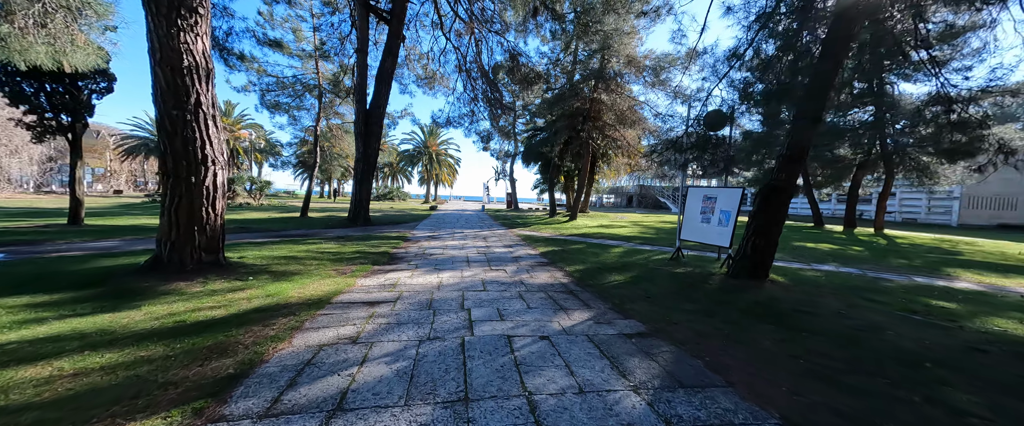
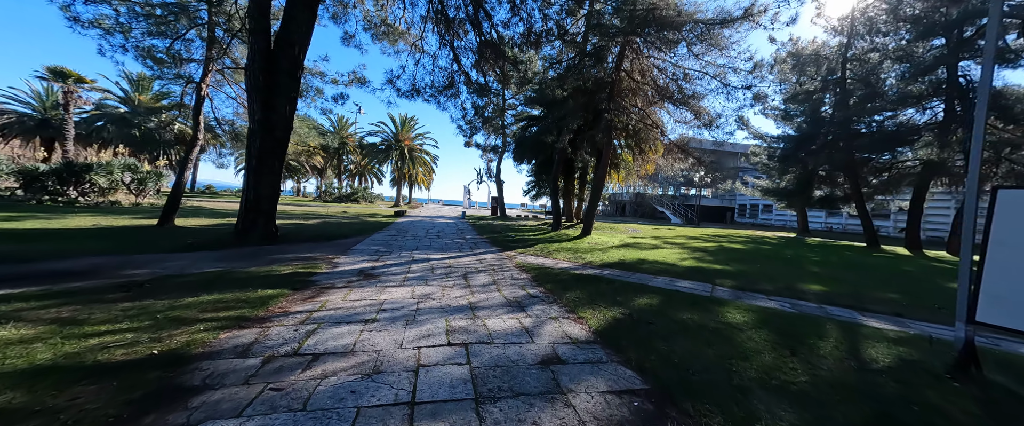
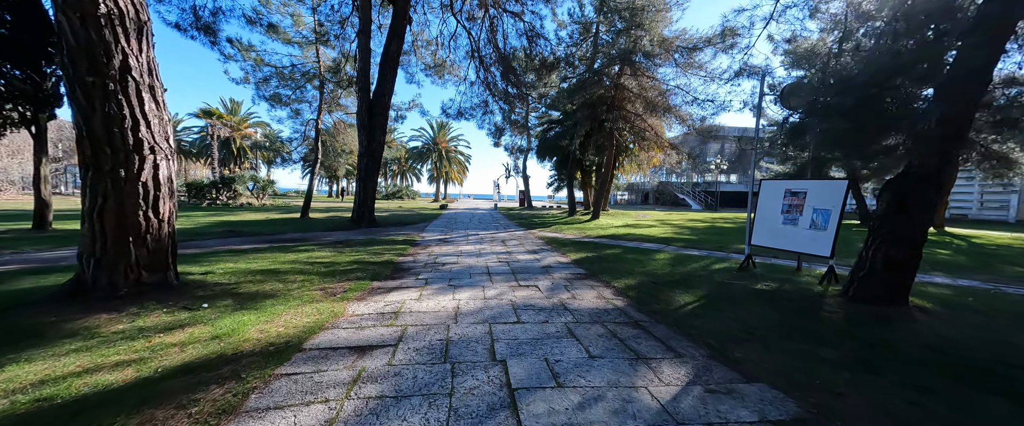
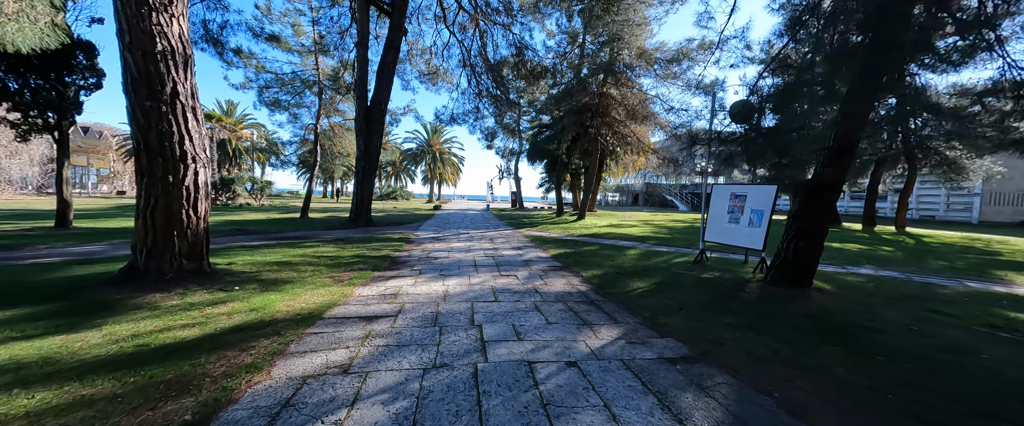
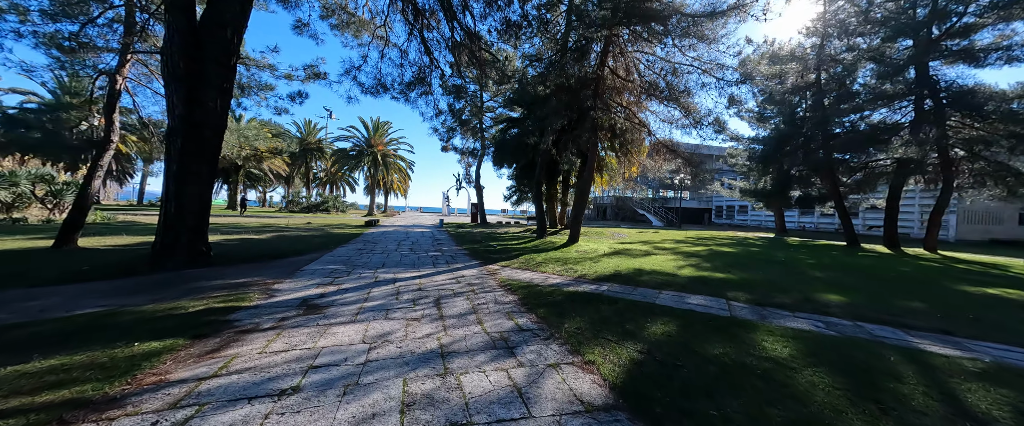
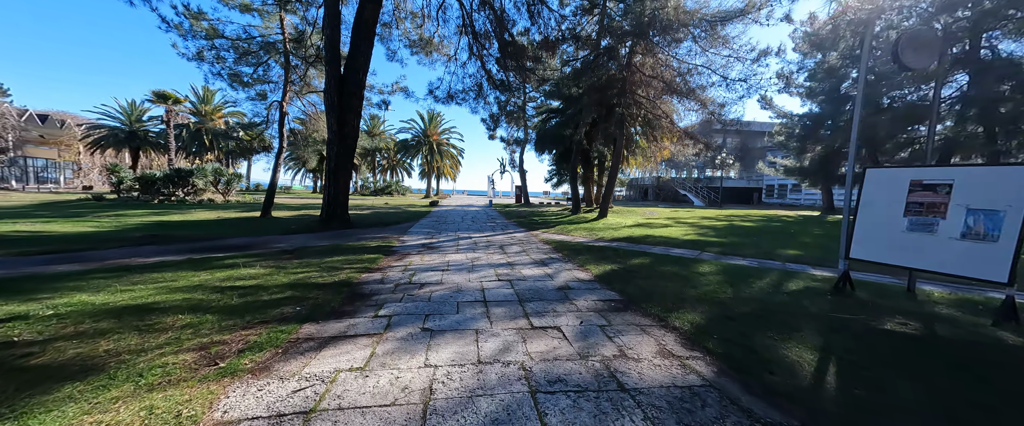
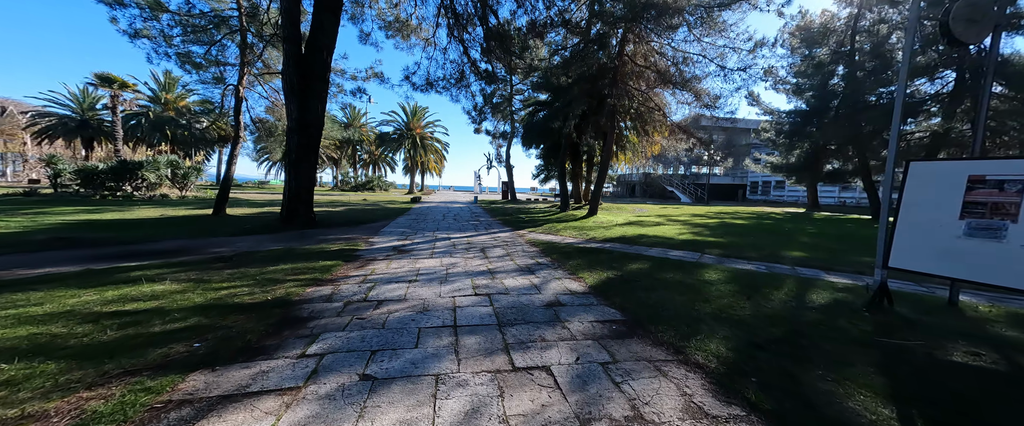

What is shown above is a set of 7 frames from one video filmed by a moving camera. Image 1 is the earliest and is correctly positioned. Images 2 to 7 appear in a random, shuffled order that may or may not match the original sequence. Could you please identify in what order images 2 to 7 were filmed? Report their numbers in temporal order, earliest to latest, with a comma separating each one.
4, 3, 6, 7, 2, 5
